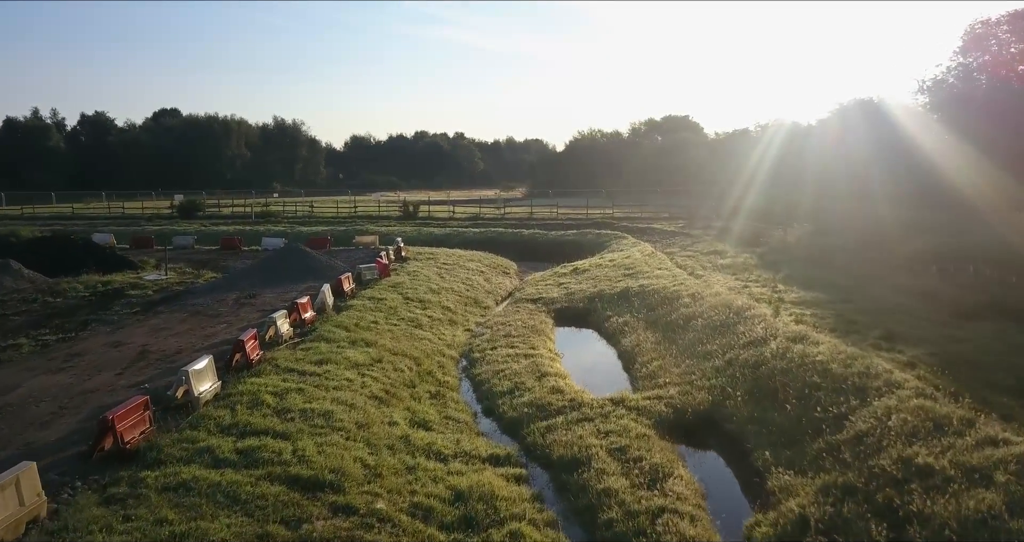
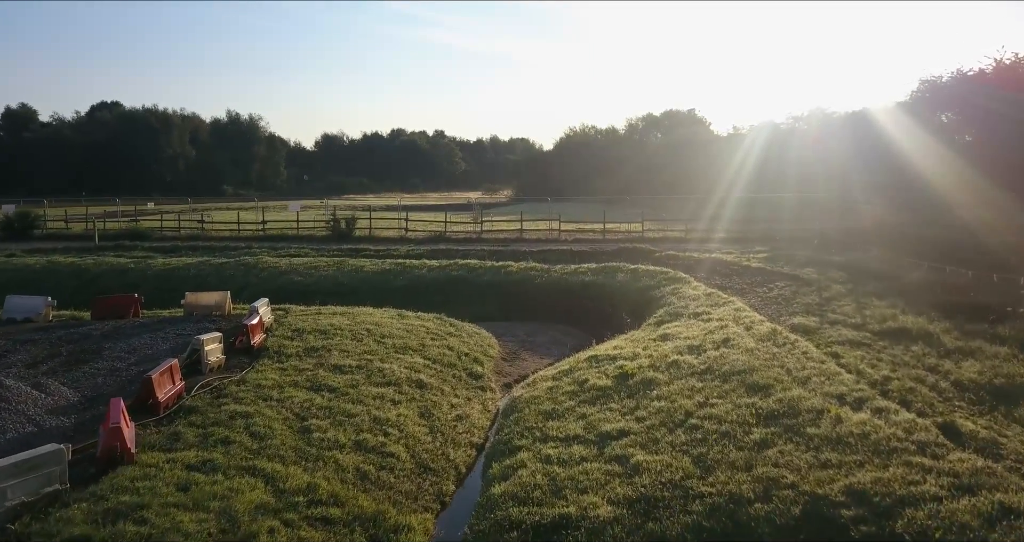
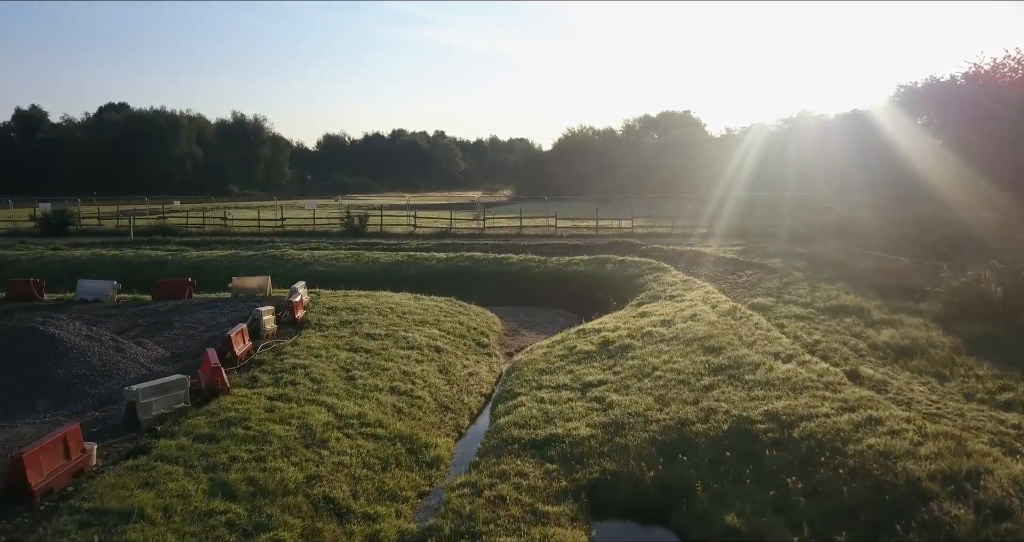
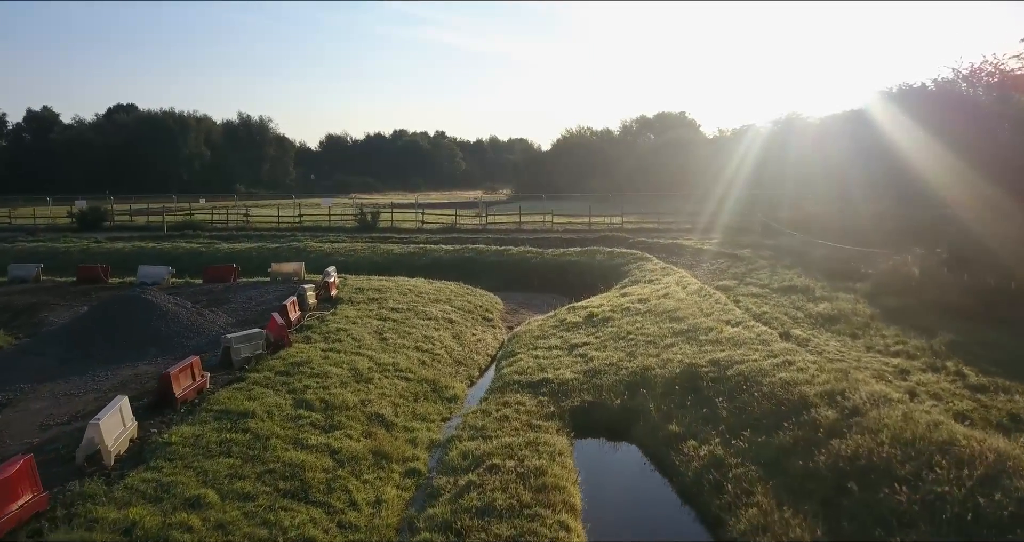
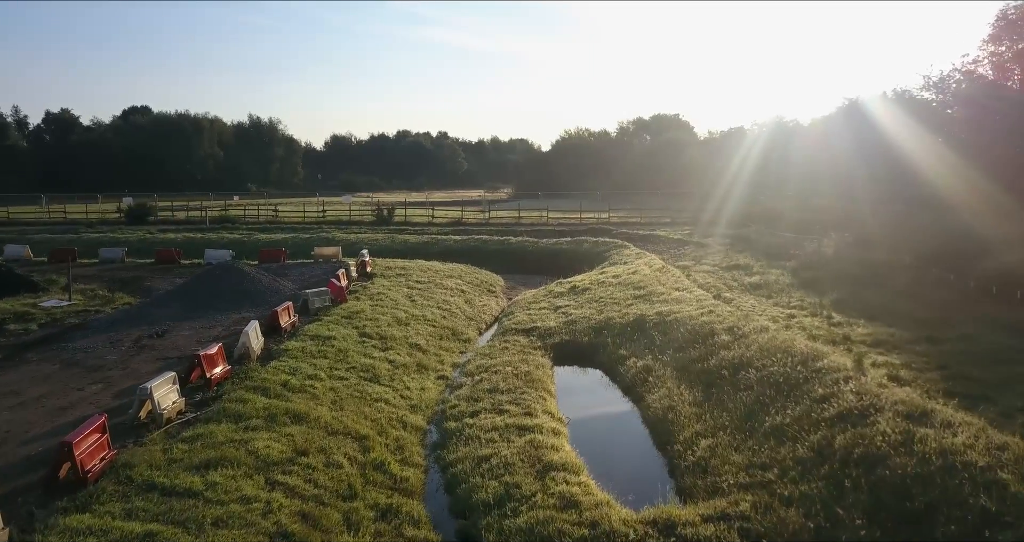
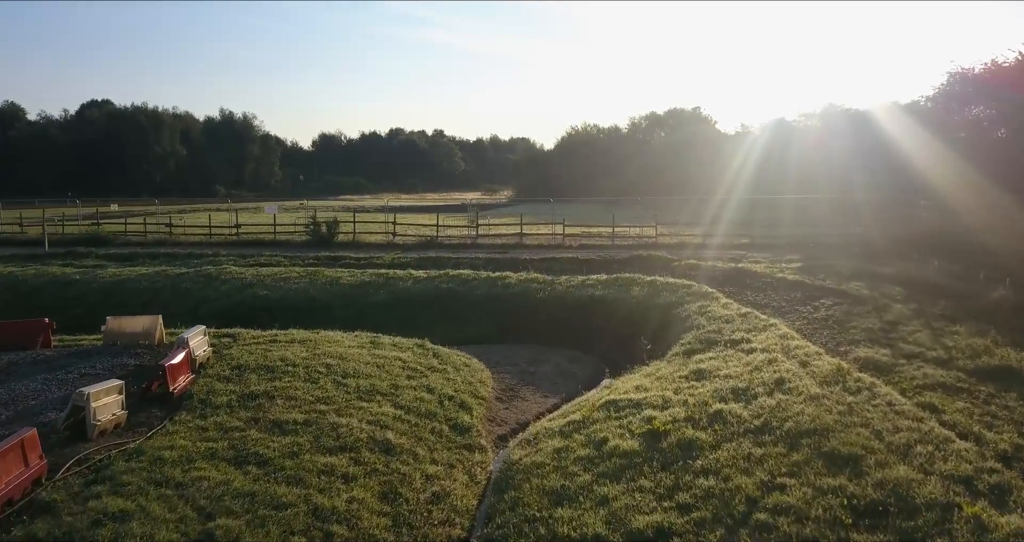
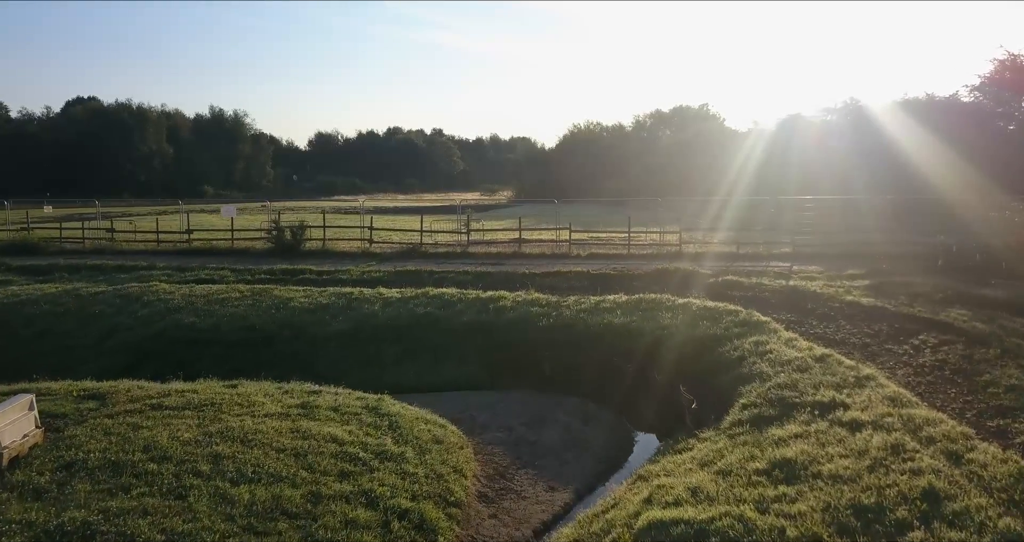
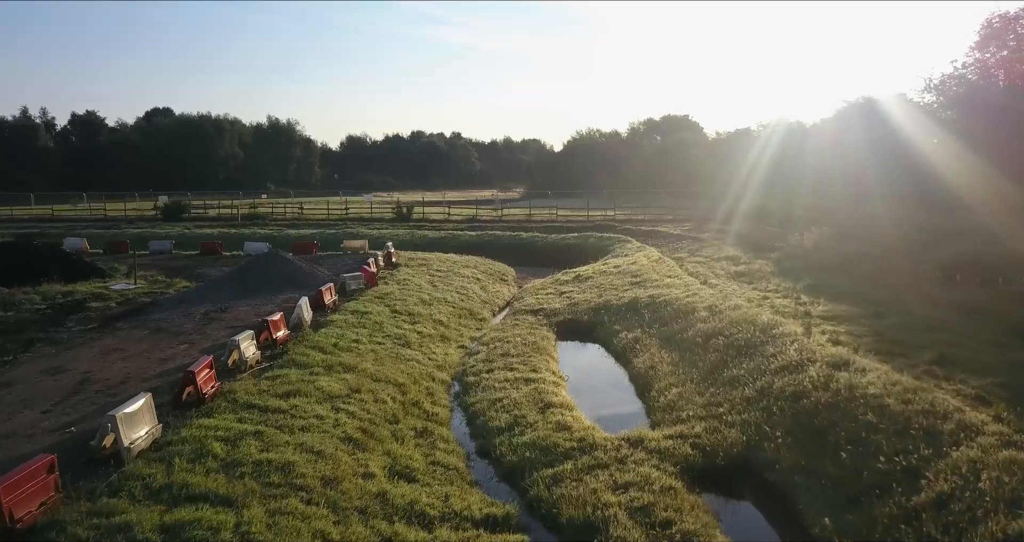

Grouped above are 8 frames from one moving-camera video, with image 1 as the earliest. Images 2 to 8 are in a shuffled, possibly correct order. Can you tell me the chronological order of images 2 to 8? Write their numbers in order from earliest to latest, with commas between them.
8, 5, 4, 3, 2, 6, 7
